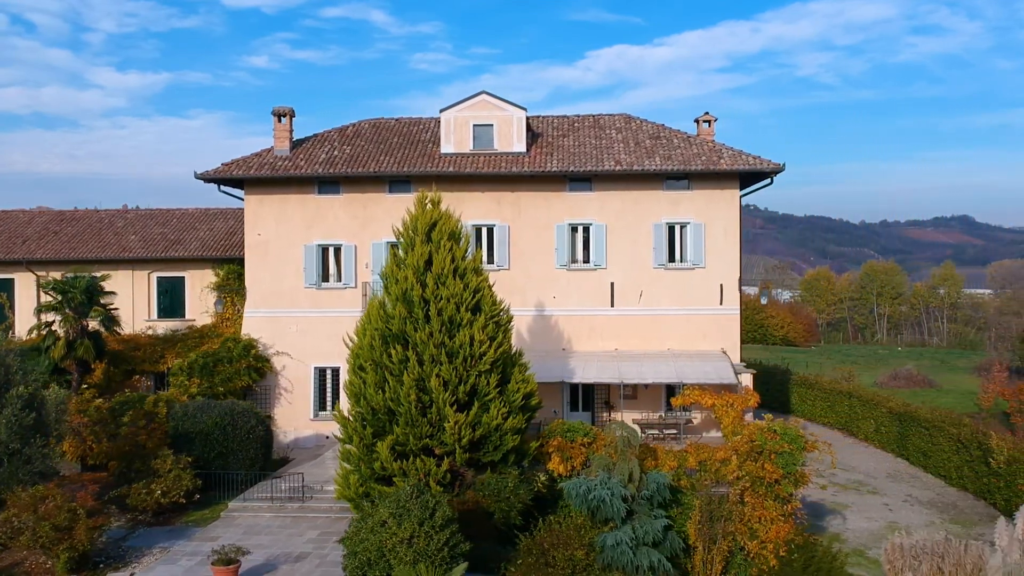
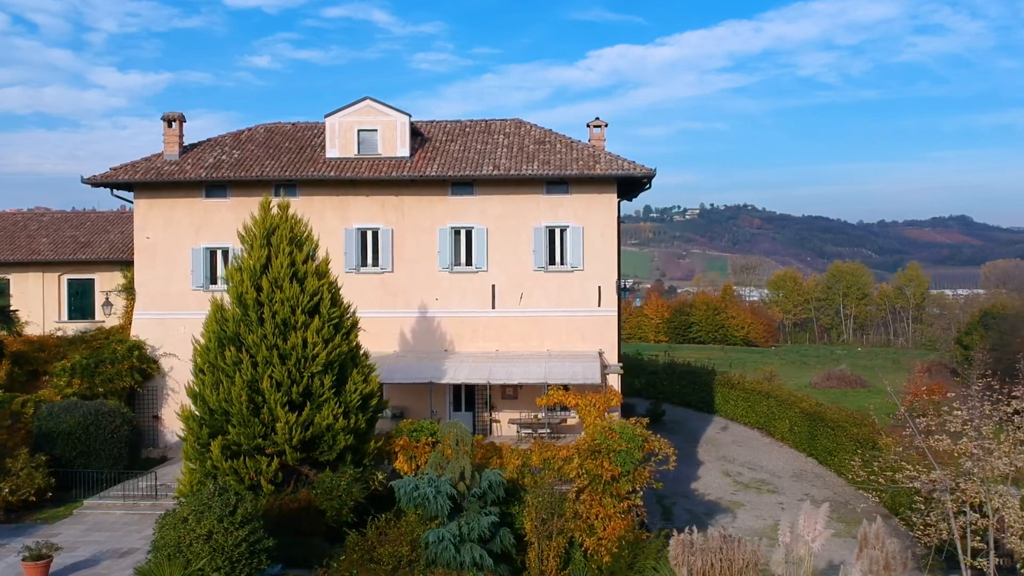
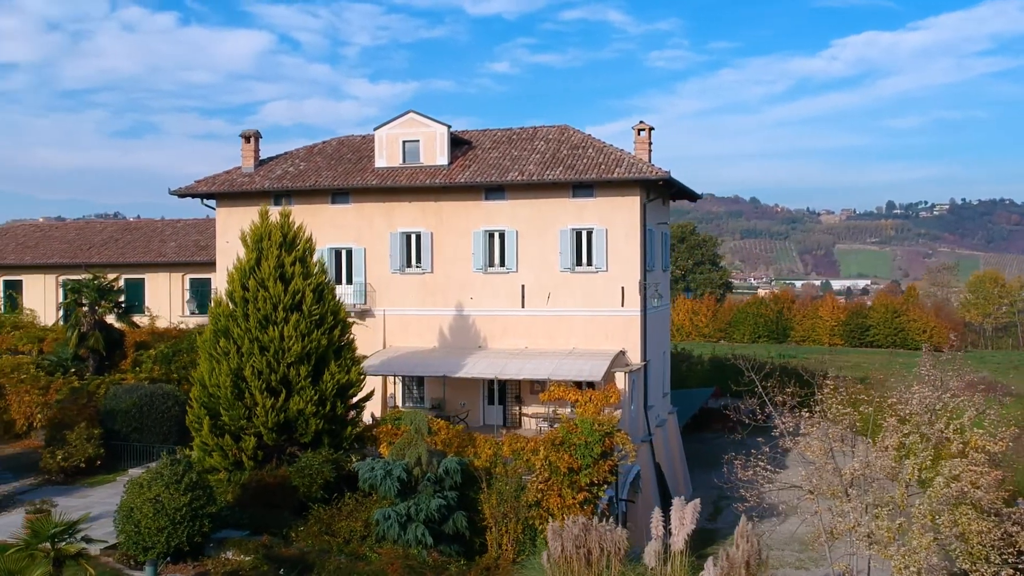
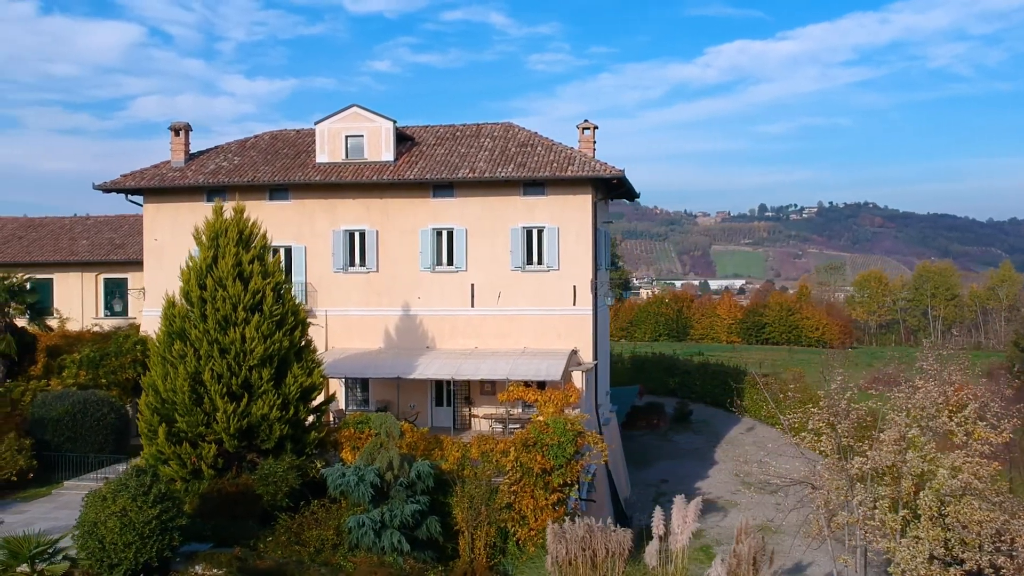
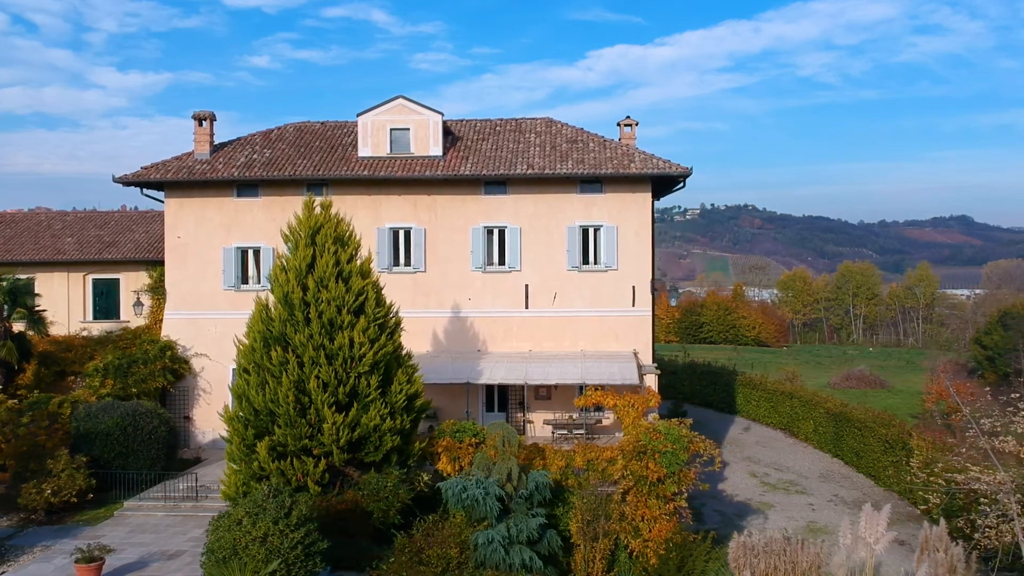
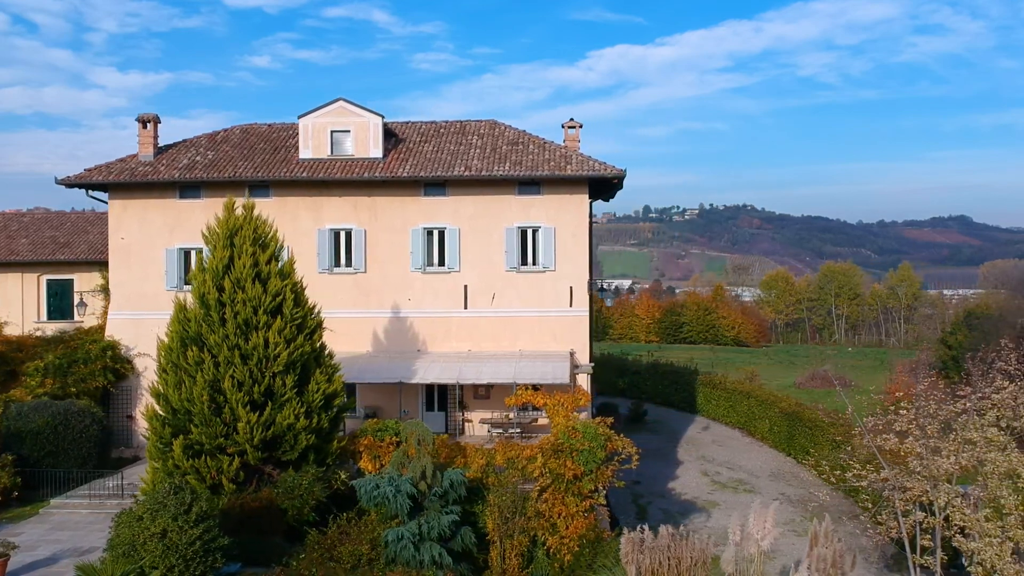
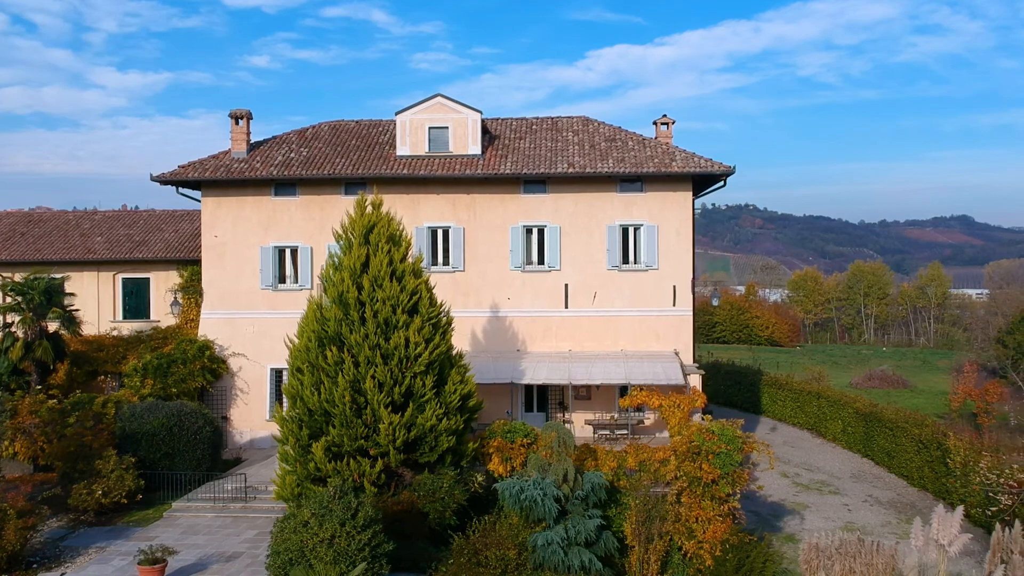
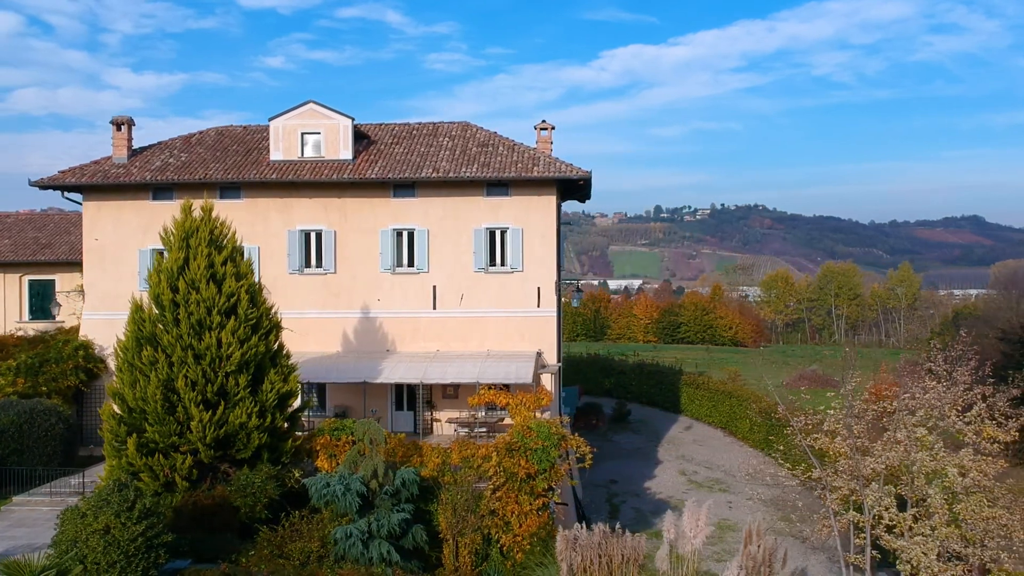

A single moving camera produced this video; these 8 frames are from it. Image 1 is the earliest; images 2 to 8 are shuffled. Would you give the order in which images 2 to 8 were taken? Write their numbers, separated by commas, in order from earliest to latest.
7, 5, 2, 6, 8, 4, 3
